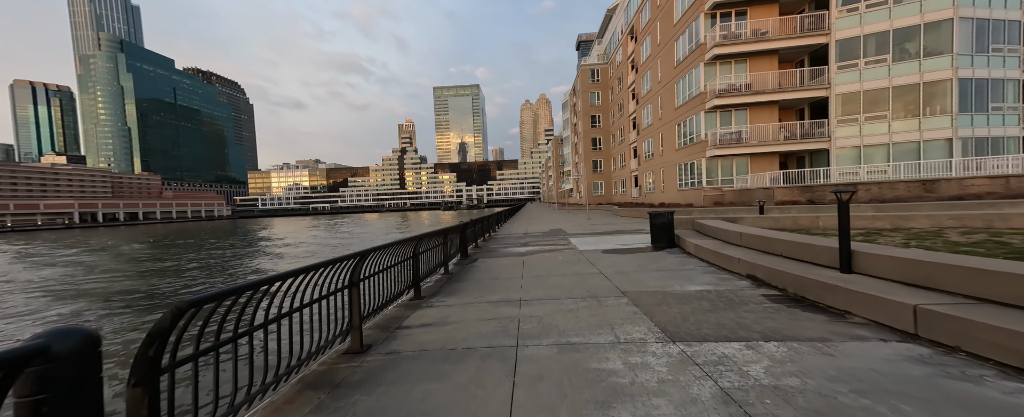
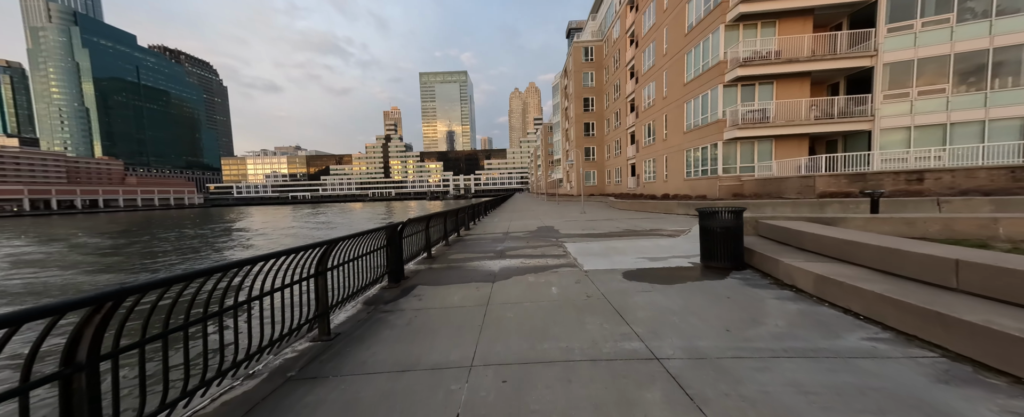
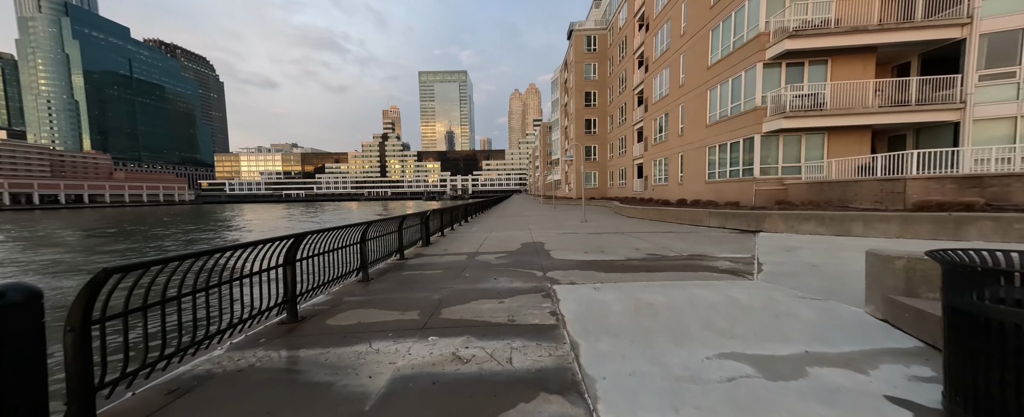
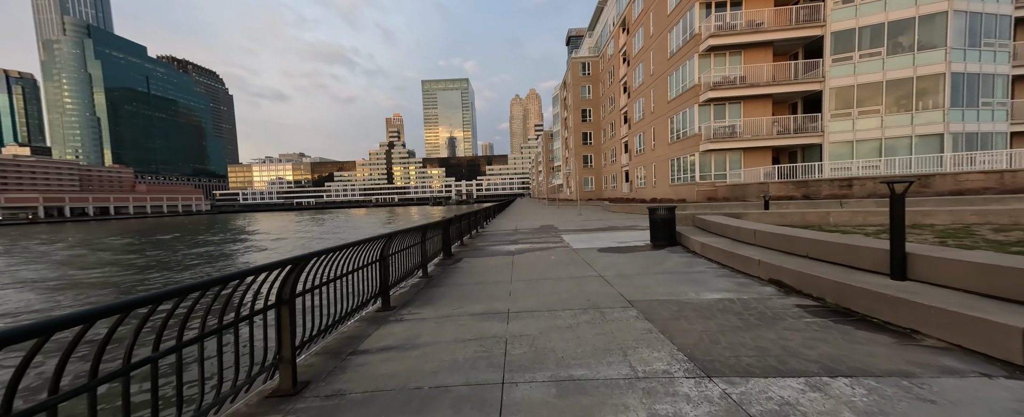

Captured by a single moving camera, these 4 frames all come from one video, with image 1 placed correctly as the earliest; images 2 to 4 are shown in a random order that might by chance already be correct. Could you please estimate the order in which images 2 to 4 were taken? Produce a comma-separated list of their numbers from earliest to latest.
4, 2, 3
